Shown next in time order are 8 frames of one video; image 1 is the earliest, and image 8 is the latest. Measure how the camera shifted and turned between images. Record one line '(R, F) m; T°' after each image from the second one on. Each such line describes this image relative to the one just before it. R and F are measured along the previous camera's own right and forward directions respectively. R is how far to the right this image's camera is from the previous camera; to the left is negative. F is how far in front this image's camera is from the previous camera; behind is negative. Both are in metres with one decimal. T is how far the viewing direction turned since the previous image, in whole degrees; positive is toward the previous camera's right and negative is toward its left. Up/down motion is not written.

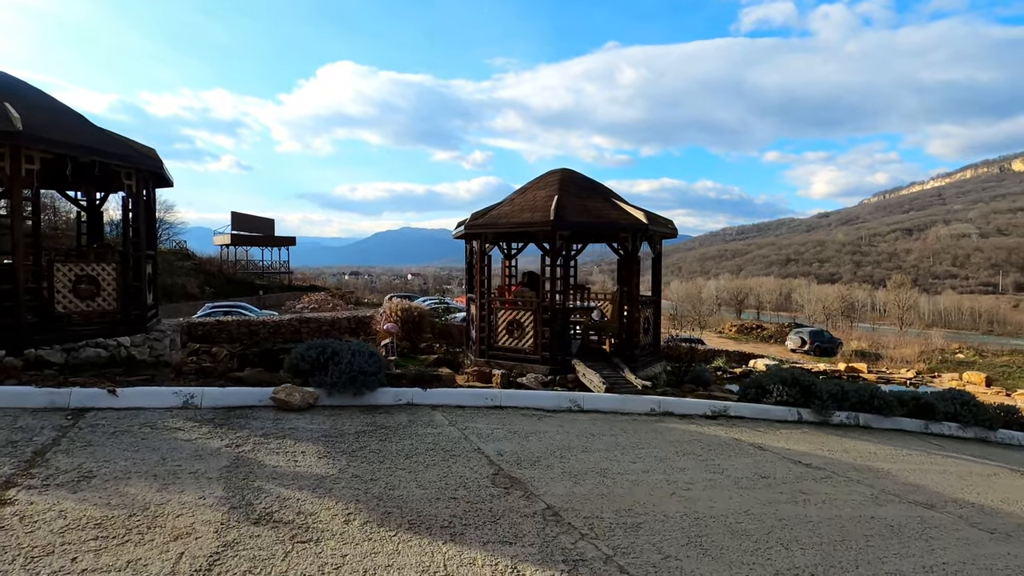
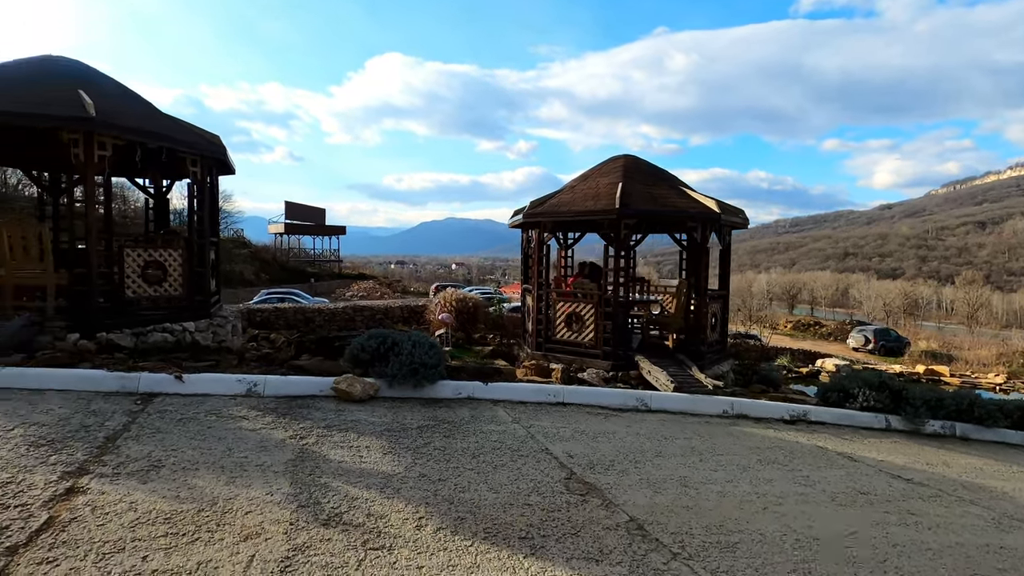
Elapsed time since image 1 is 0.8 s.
(-0.3, +0.4) m; -5°
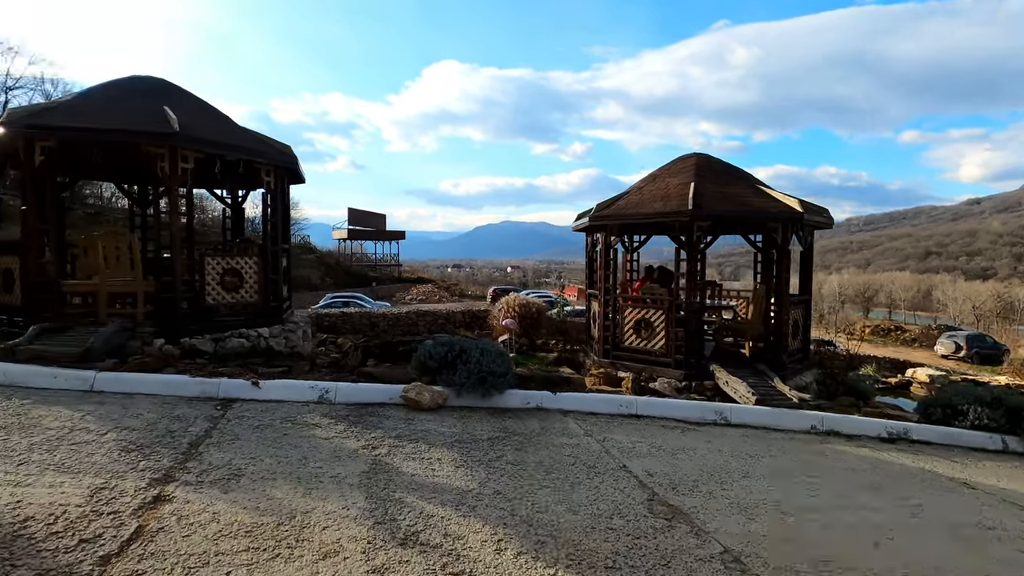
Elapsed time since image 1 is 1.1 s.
(-0.2, +0.2) m; -6°
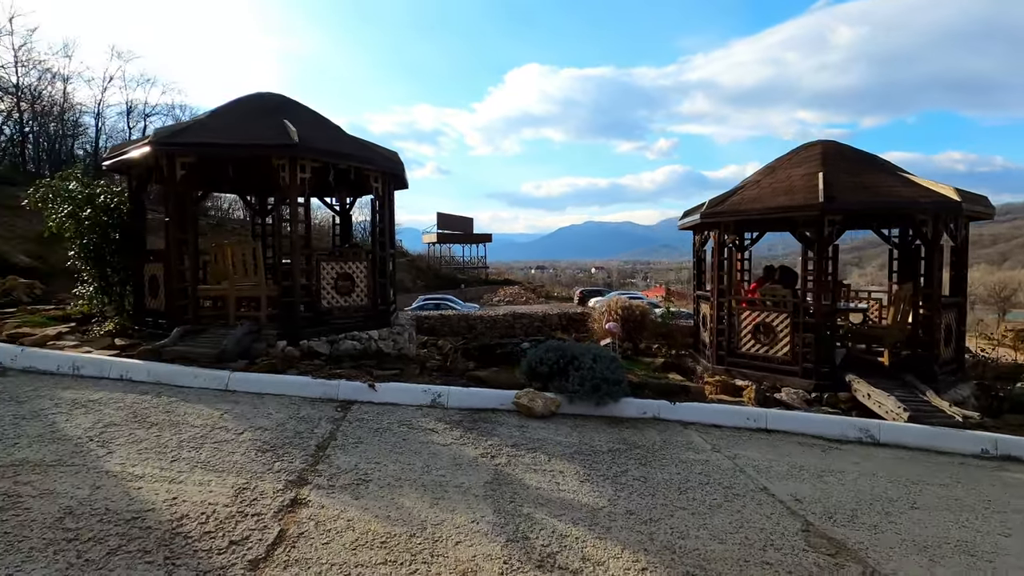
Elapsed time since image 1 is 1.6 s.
(-0.4, +0.3) m; -9°
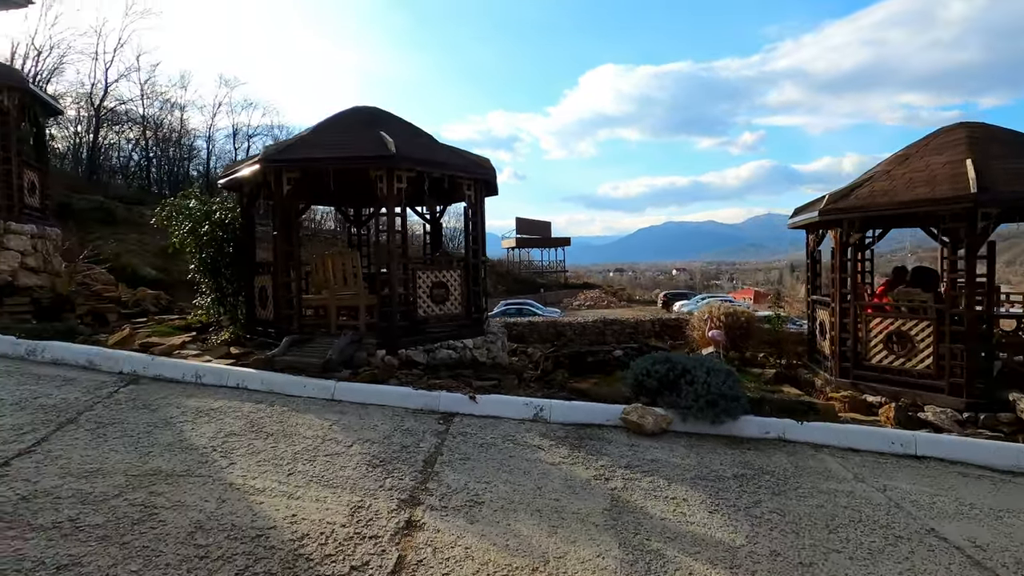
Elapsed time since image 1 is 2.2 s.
(-0.3, +0.3) m; -8°
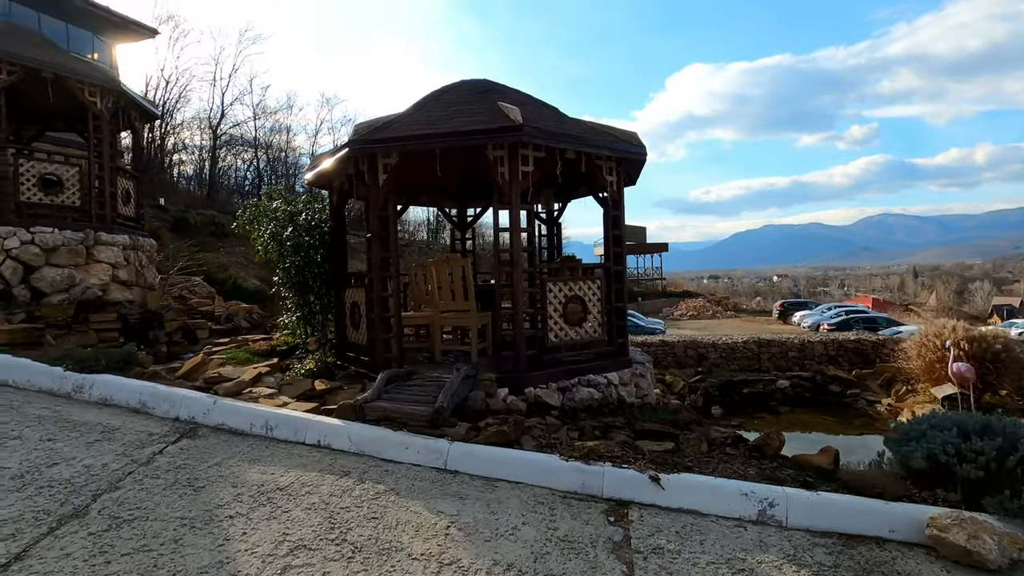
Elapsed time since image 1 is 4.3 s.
(-1.0, +2.3) m; -9°
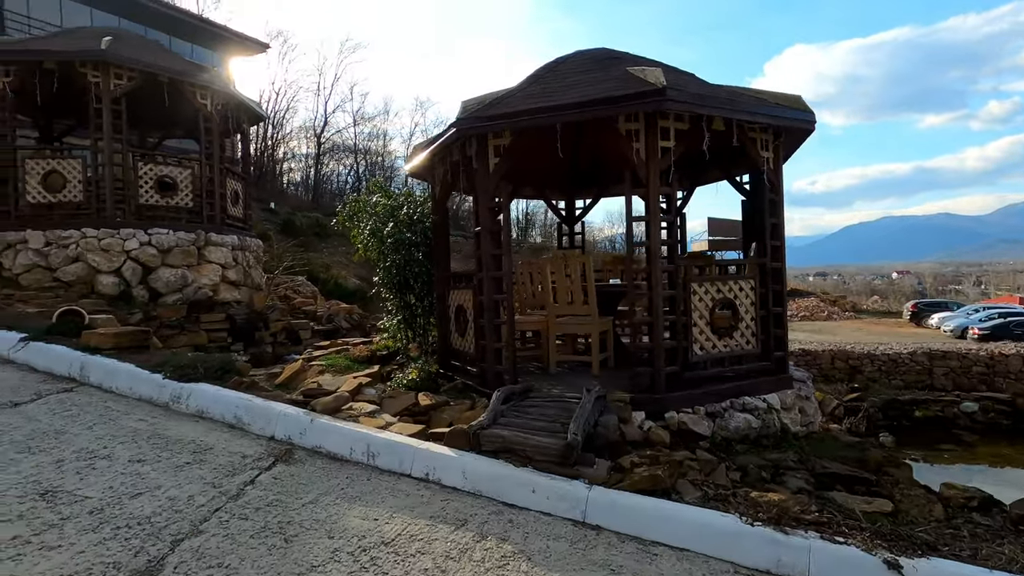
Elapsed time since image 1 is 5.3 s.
(-0.5, +1.0) m; -9°
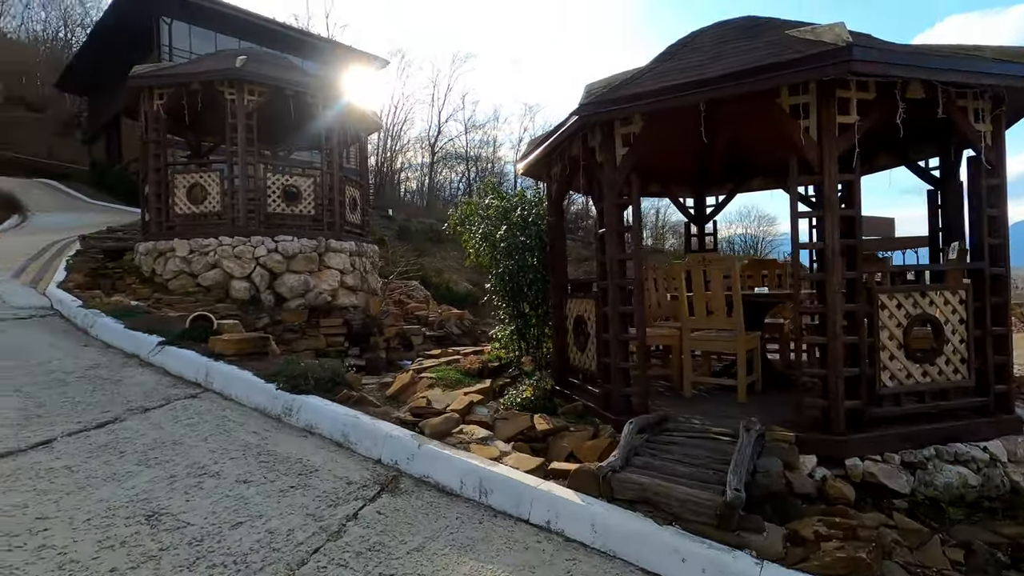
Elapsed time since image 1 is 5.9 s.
(-0.2, +0.7) m; -11°
